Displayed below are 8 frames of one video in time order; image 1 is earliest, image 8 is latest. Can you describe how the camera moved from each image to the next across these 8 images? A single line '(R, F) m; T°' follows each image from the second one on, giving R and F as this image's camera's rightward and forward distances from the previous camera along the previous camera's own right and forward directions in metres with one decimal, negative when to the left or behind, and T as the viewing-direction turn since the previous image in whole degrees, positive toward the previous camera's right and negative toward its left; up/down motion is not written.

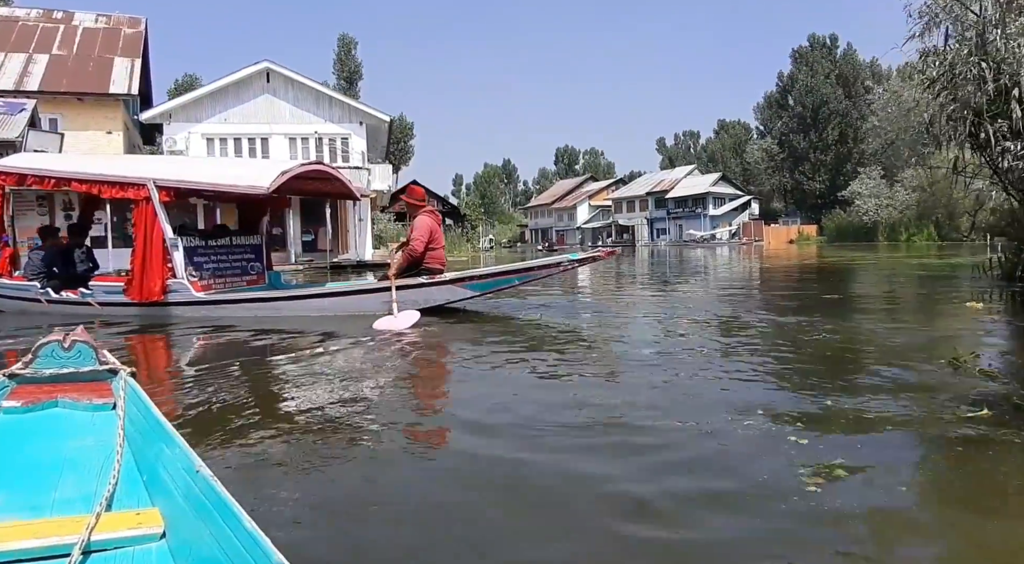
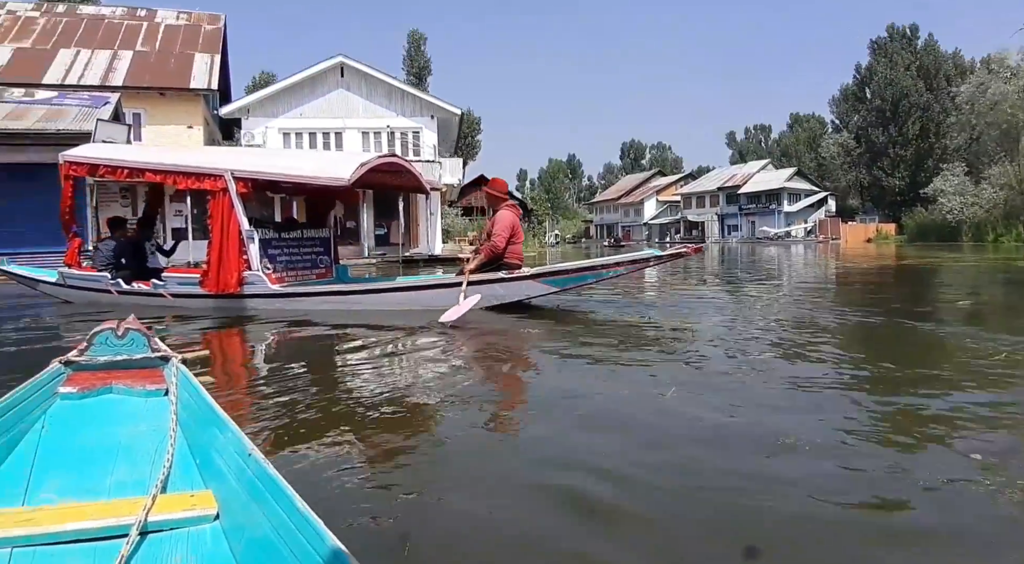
(-0.3, +0.5) m; -5°
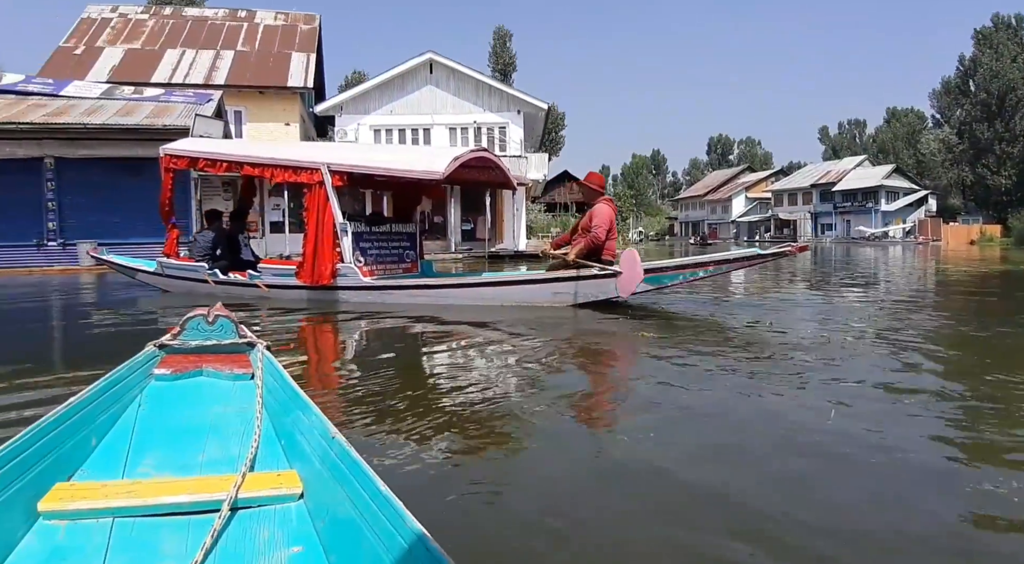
(-0.2, +0.3) m; -7°
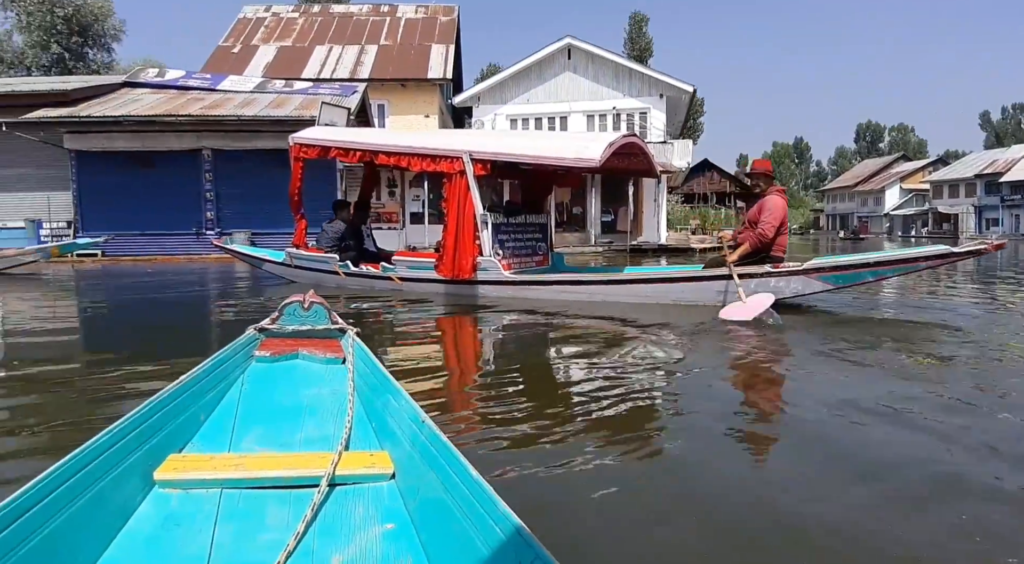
(-0.3, +0.6) m; -11°
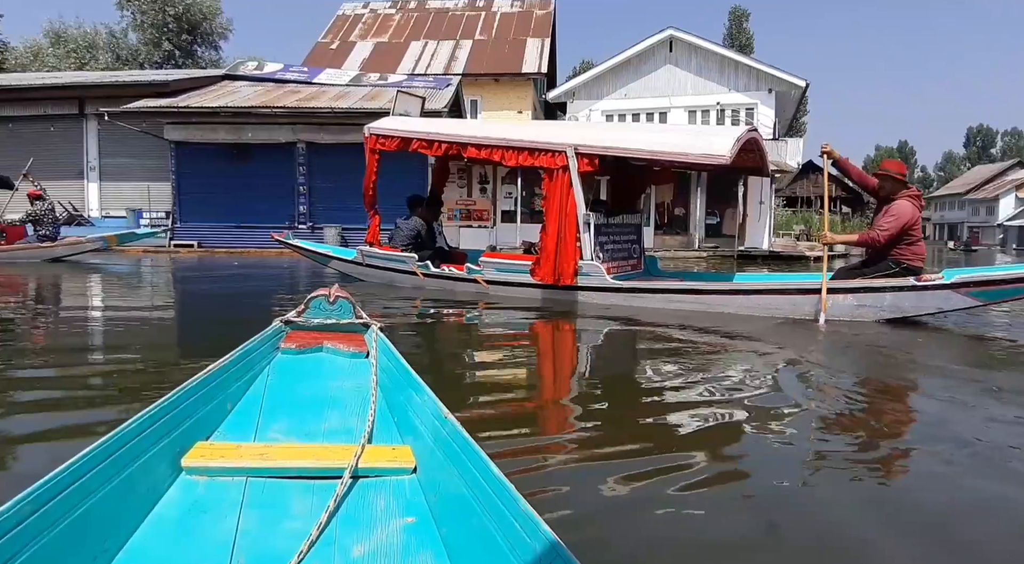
(-0.2, +0.6) m; -7°
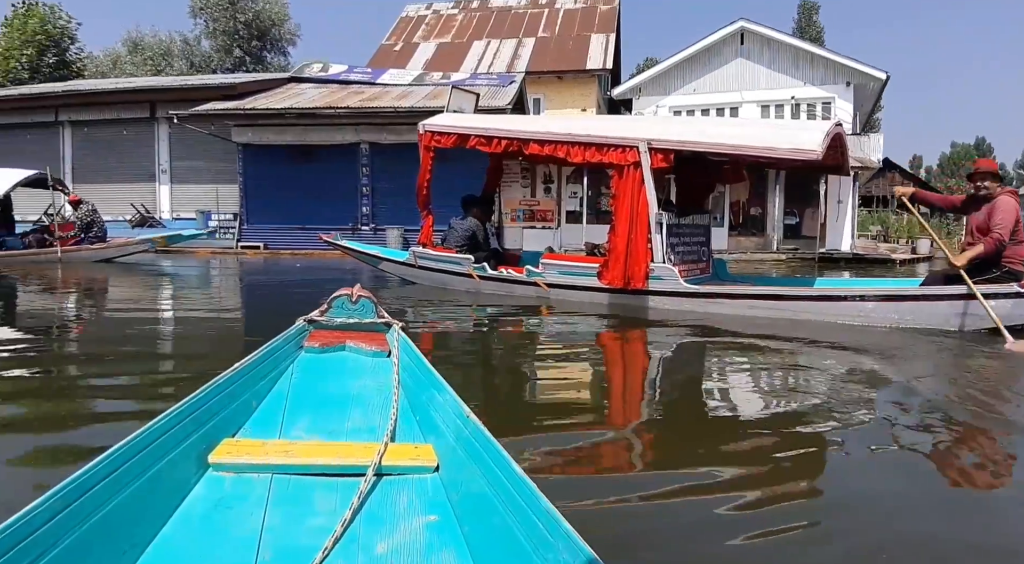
(-0.1, +0.3) m; -5°
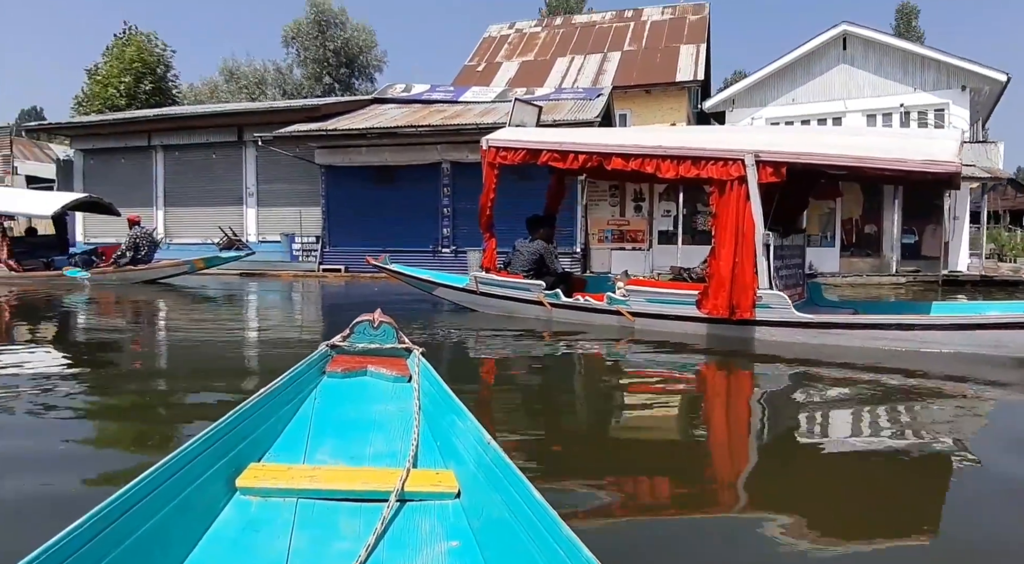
(-0.1, +0.4) m; -7°
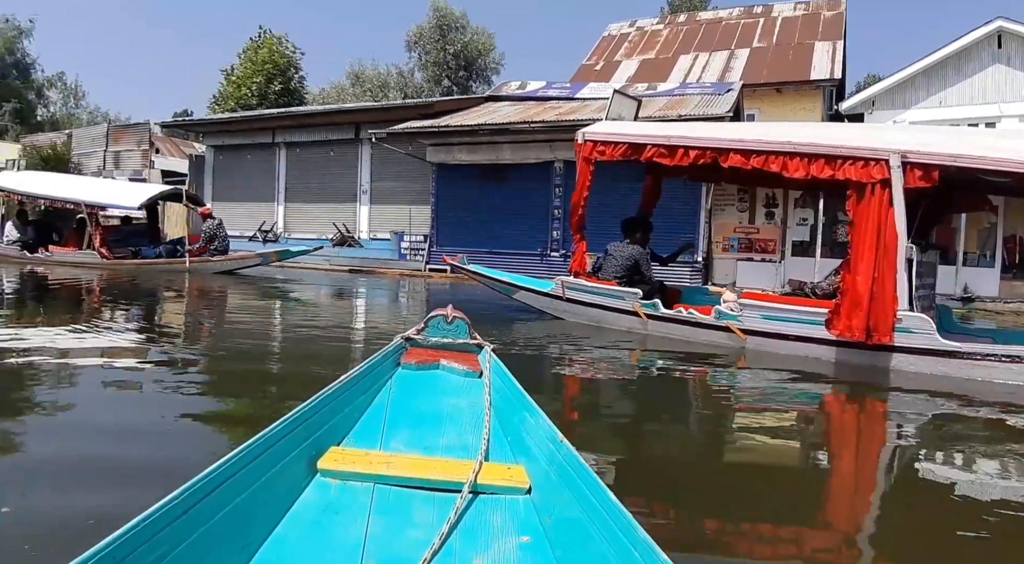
(+0.1, +0.3) m; -9°
